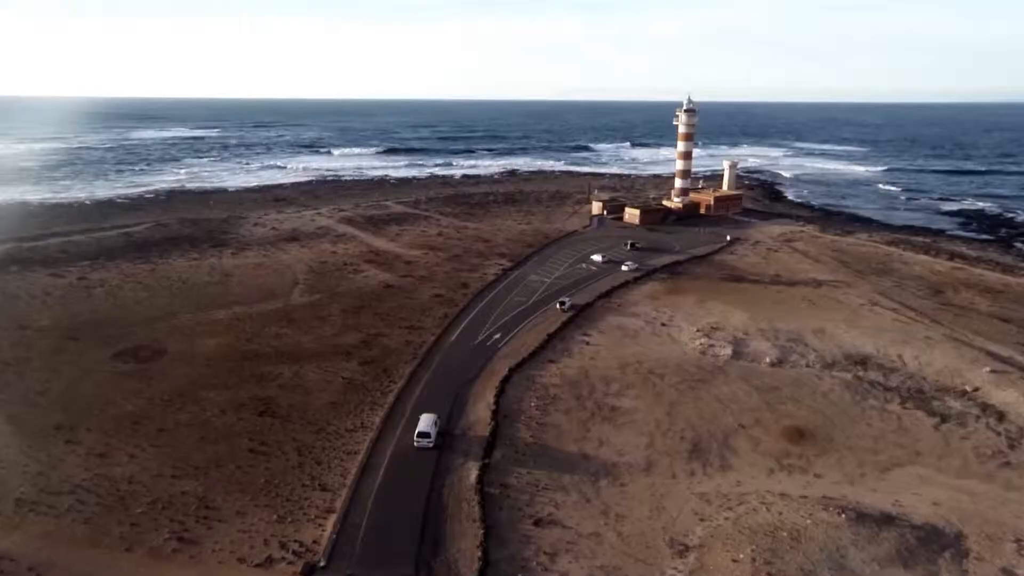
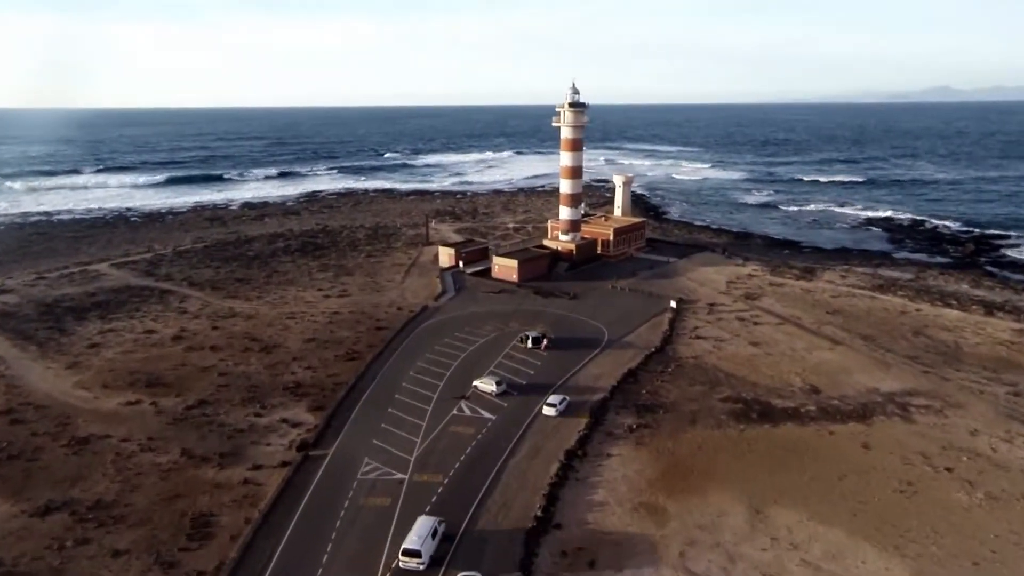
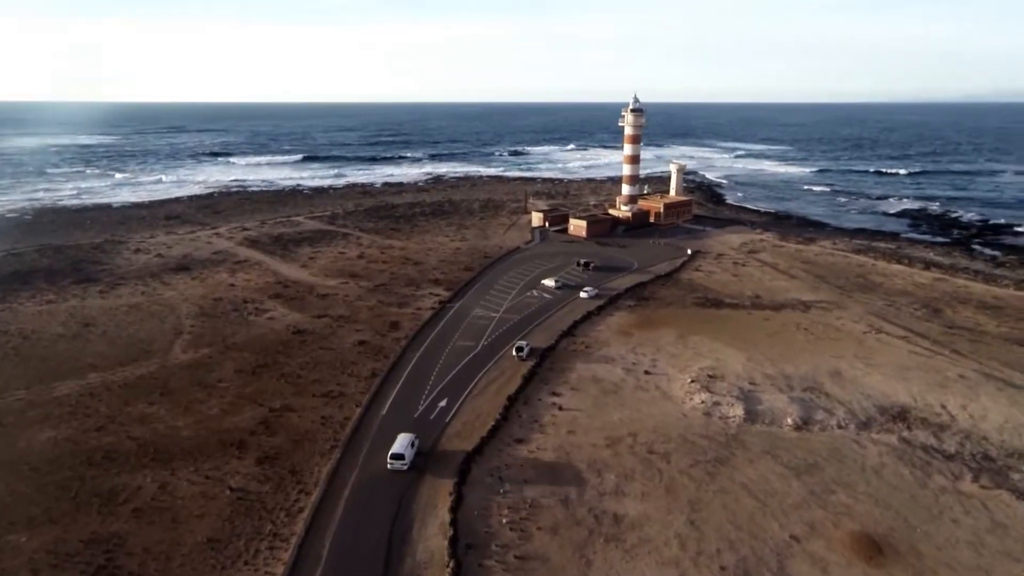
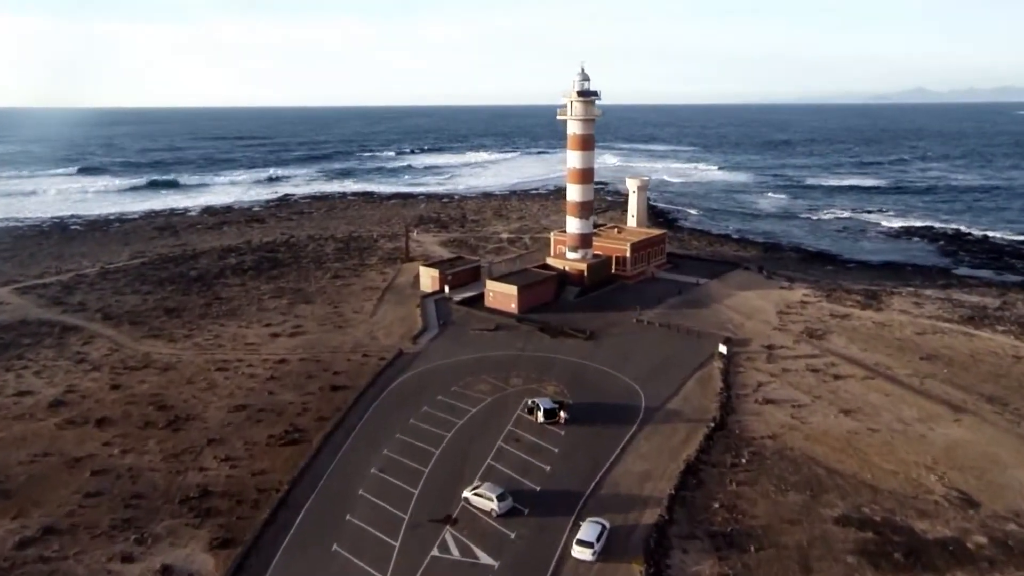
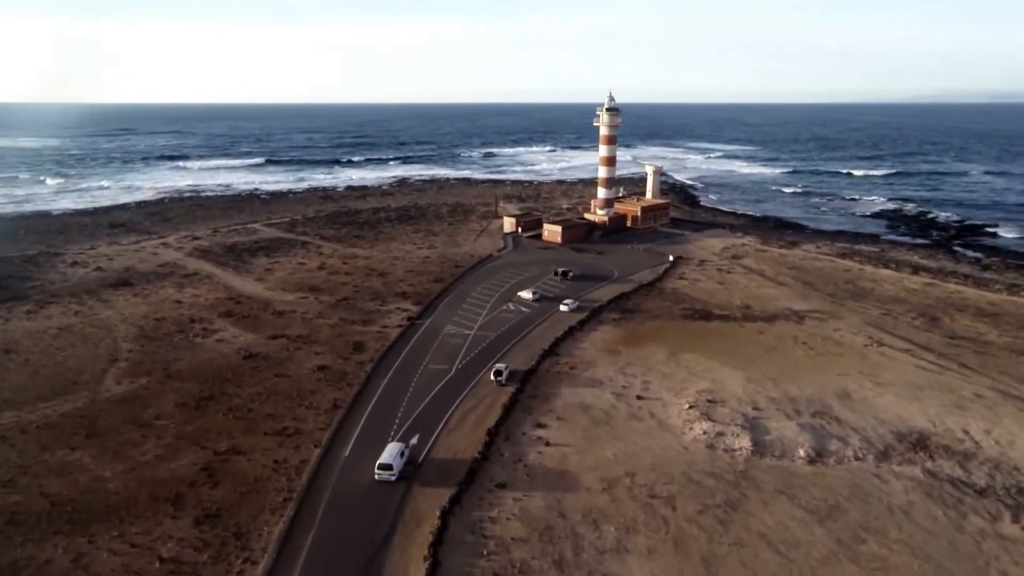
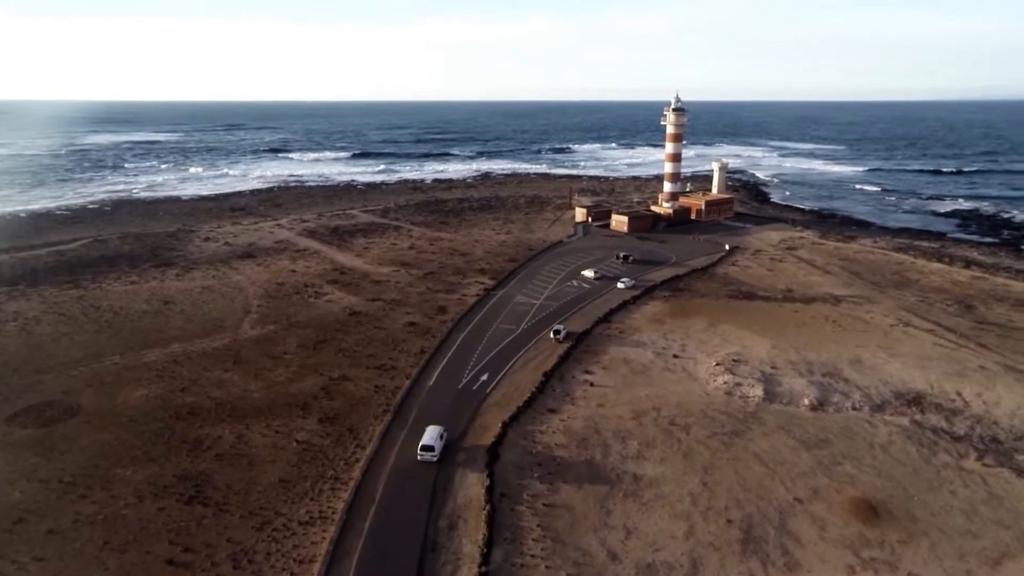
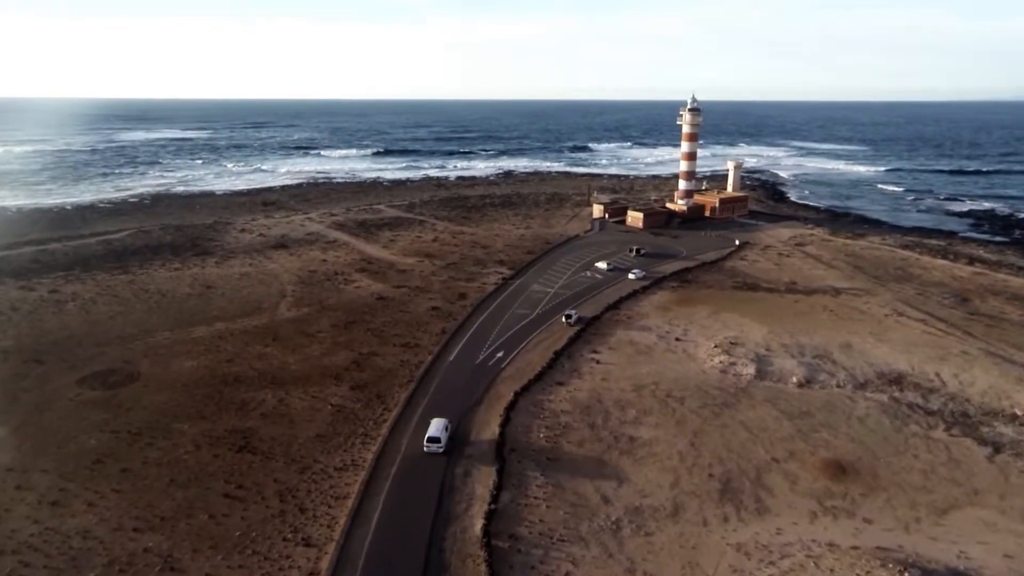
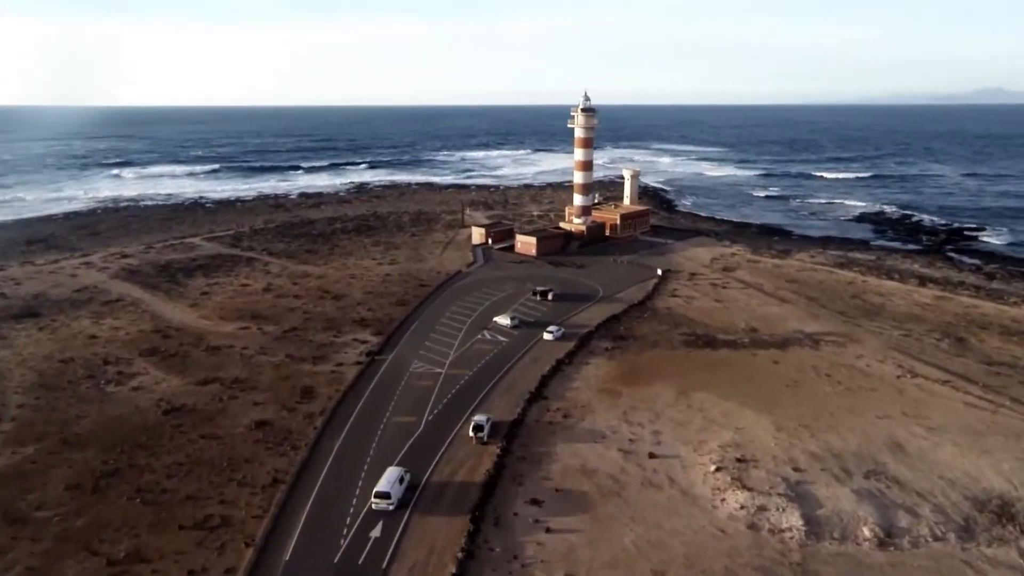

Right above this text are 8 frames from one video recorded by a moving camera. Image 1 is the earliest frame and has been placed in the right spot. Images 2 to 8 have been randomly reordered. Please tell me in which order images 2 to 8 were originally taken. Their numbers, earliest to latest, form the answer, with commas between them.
7, 6, 3, 5, 8, 2, 4
